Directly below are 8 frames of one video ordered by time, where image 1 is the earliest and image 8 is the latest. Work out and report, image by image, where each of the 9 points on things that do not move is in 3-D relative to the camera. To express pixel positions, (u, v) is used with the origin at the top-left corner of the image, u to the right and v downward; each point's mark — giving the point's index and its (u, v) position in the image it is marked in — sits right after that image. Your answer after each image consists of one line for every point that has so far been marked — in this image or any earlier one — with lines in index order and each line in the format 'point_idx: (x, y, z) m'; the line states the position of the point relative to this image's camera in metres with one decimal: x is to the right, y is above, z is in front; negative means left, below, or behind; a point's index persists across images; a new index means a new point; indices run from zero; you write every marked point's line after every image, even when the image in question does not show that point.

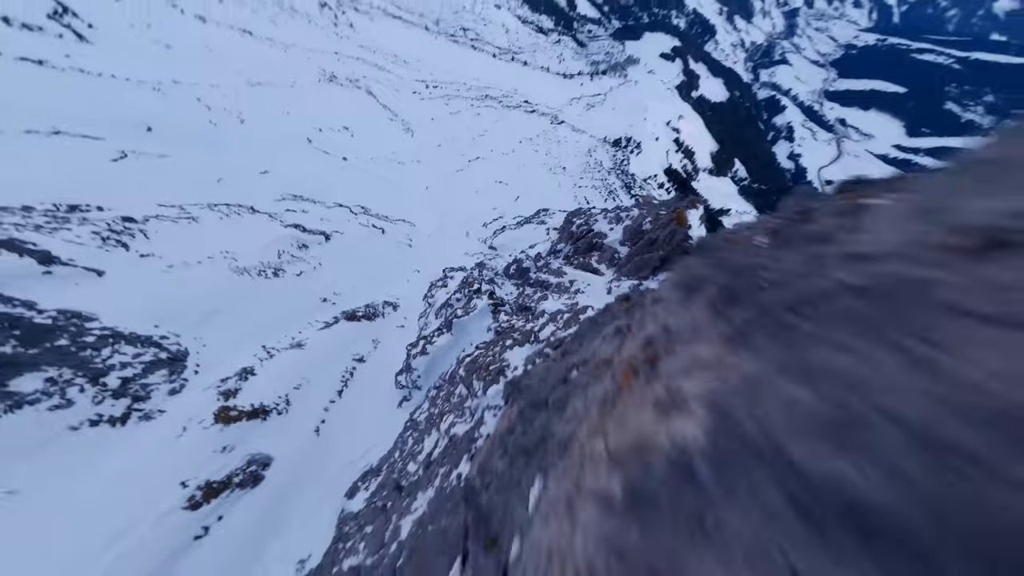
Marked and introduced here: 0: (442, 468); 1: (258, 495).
0: (-1.9, -4.6, +7.2) m
1: (-8.9, -7.3, +10.4) m
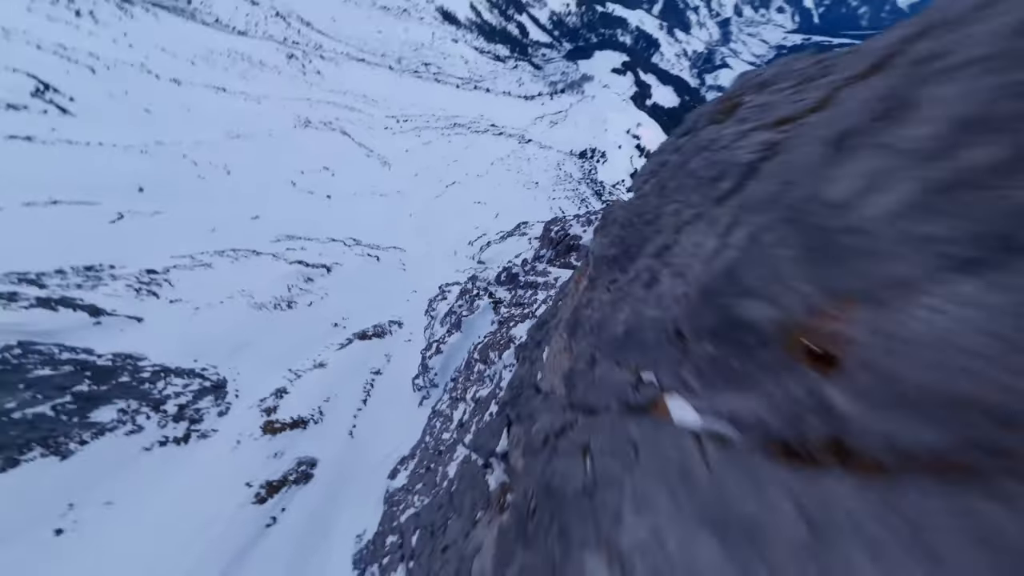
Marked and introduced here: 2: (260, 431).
0: (-1.3, -4.4, +9.4) m
1: (-8.1, -8.2, +12.1) m
2: (-11.1, -6.3, +13.7) m
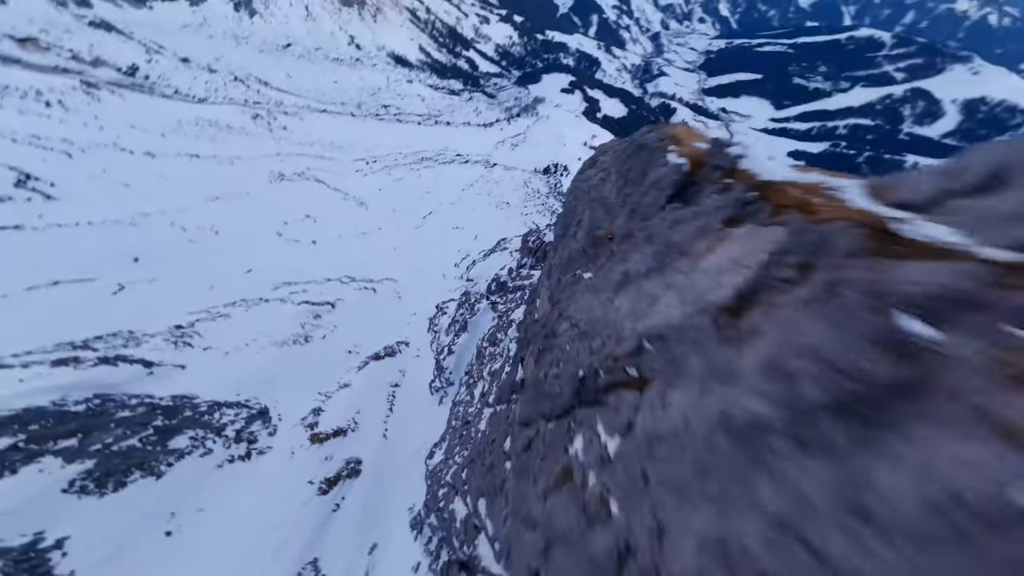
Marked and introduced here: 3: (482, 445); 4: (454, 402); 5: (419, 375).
0: (-0.8, -4.3, +12.2) m
1: (-7.1, -9.1, +14.3) m
2: (-10.4, -7.9, +15.9) m
3: (-1.1, -5.7, +11.0) m
4: (-3.0, -6.0, +15.2) m
5: (-6.1, -5.5, +19.6) m
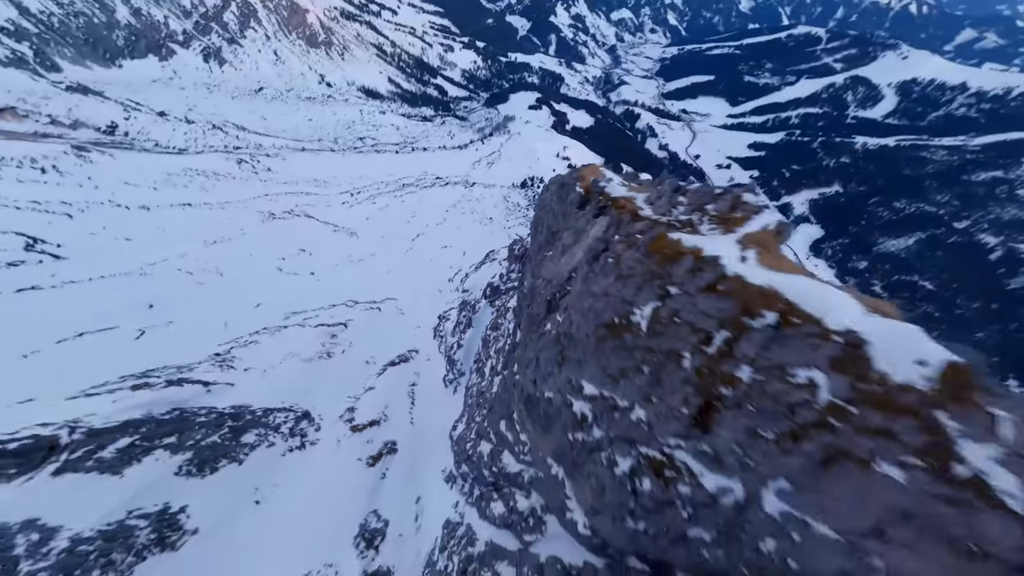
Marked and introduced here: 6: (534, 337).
0: (-0.7, -4.0, +15.8) m
1: (-6.4, -9.6, +17.5) m
2: (-9.9, -8.8, +18.9) m
3: (-0.7, -5.4, +14.5) m
4: (-2.7, -6.1, +18.6) m
5: (-6.0, -6.2, +22.9) m
6: (+0.4, -2.3, +13.7) m
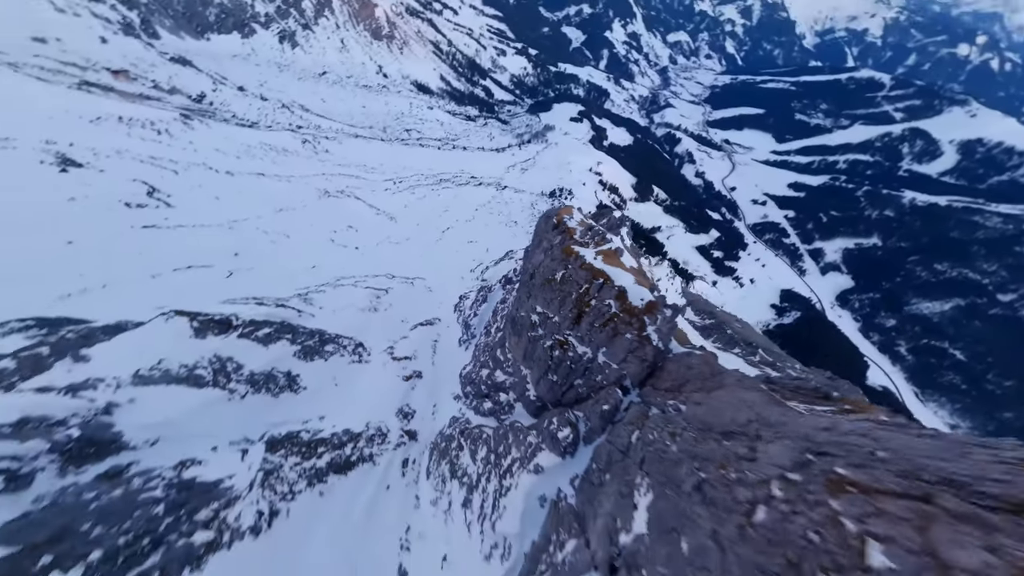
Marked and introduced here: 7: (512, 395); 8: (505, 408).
0: (-0.8, -2.9, +23.1) m
1: (-7.2, -7.5, +25.1) m
2: (-10.5, -6.2, +26.7) m
3: (-1.1, -4.2, +21.9) m
4: (-3.0, -4.6, +26.1) m
5: (-6.0, -4.3, +30.5) m
6: (+0.4, -1.3, +21.0) m
7: (-0.1, -6.6, +19.4) m
8: (-0.5, -7.2, +19.0) m
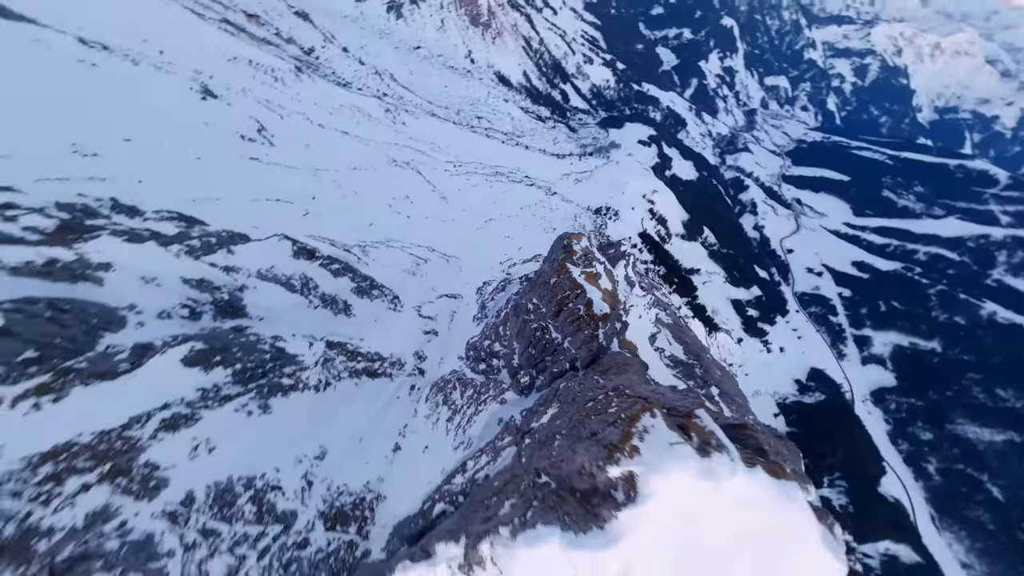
0: (-0.1, -2.2, +28.5) m
1: (-7.4, -5.1, +31.1) m
2: (-10.0, -2.9, +33.0) m
3: (-0.9, -3.4, +27.3) m
4: (-2.5, -3.4, +31.7) m
5: (-4.9, -2.3, +36.3) m
6: (+1.2, -1.0, +26.3) m
7: (-0.8, -5.9, +24.8) m
8: (-1.4, -6.5, +24.5) m
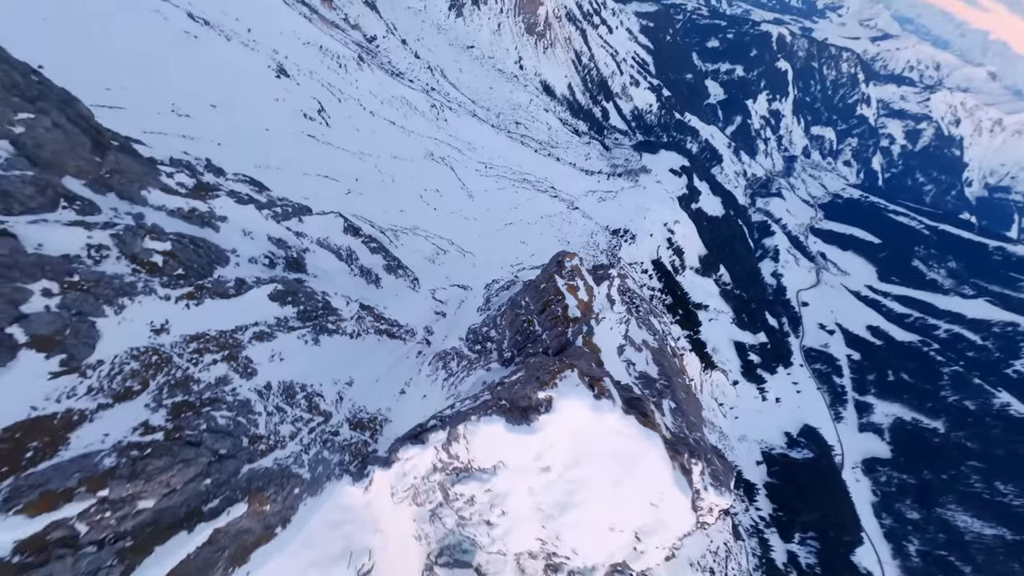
0: (-0.3, -2.2, +33.7) m
1: (-7.8, -3.7, +36.5) m
2: (-10.0, -1.2, +38.5) m
3: (-1.3, -3.2, +32.5) m
4: (-2.6, -2.9, +36.9) m
5: (-4.7, -1.5, +41.7) m
6: (+1.2, -1.2, +31.4) m
7: (-1.7, -5.7, +30.0) m
8: (-2.3, -6.1, +29.7) m
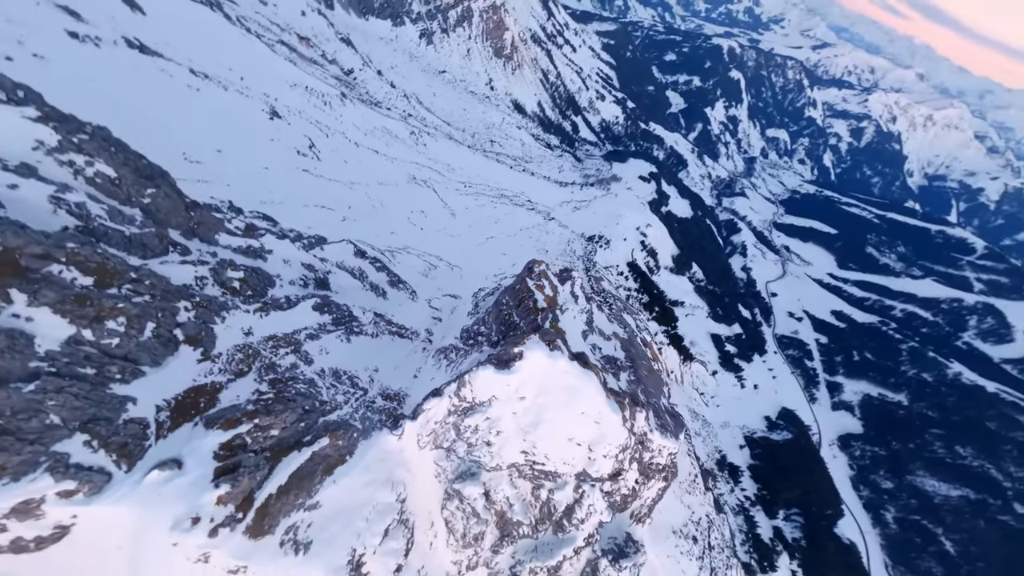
0: (-2.3, -2.8, +41.0) m
1: (-9.9, -5.0, +43.3) m
2: (-12.3, -2.6, +45.3) m
3: (-3.2, -3.9, +39.7) m
4: (-4.8, -3.8, +44.0) m
5: (-7.2, -2.7, +48.7) m
6: (-0.8, -1.7, +38.8) m
7: (-3.3, -6.2, +37.1) m
8: (-3.9, -6.7, +36.7) m
